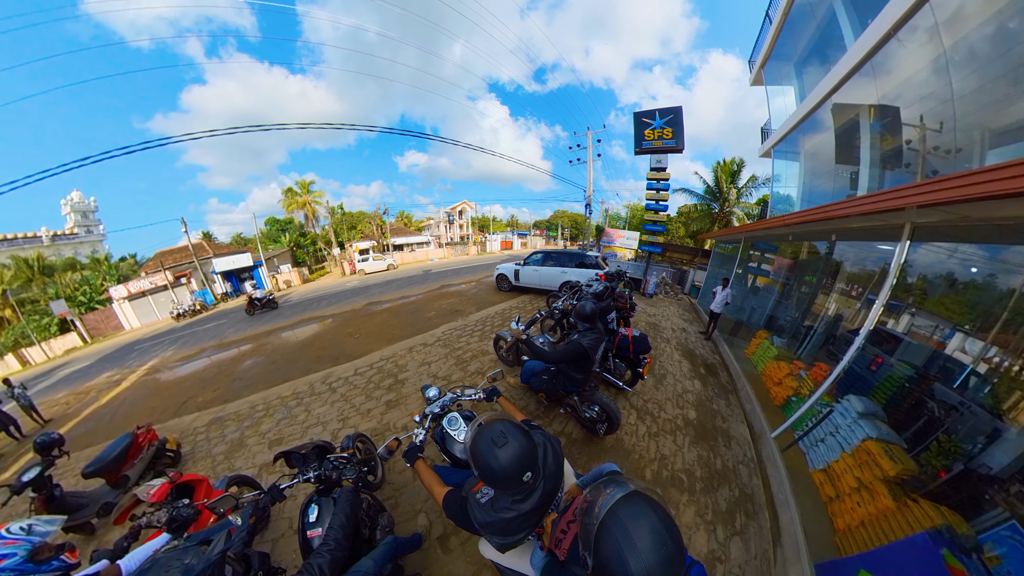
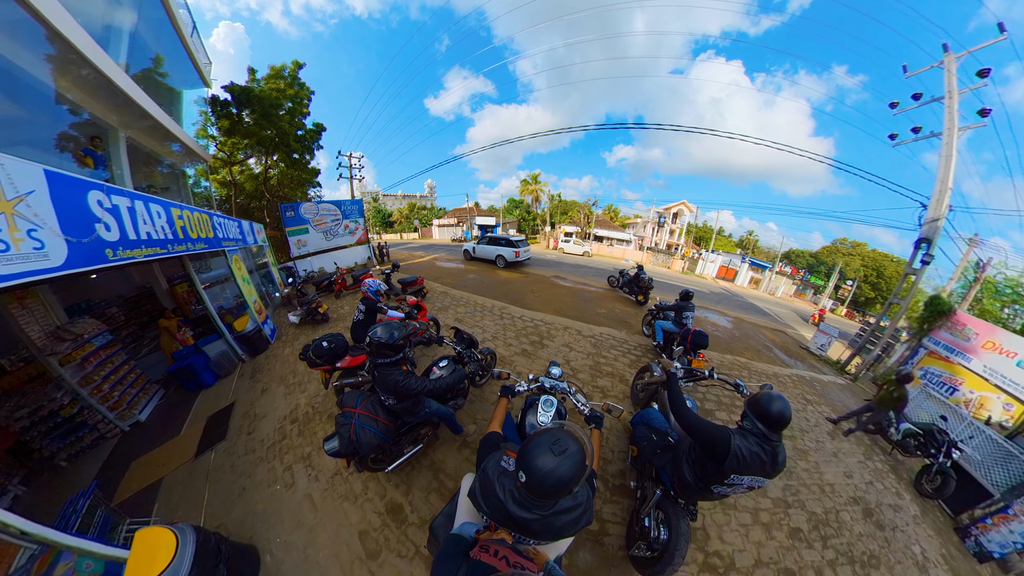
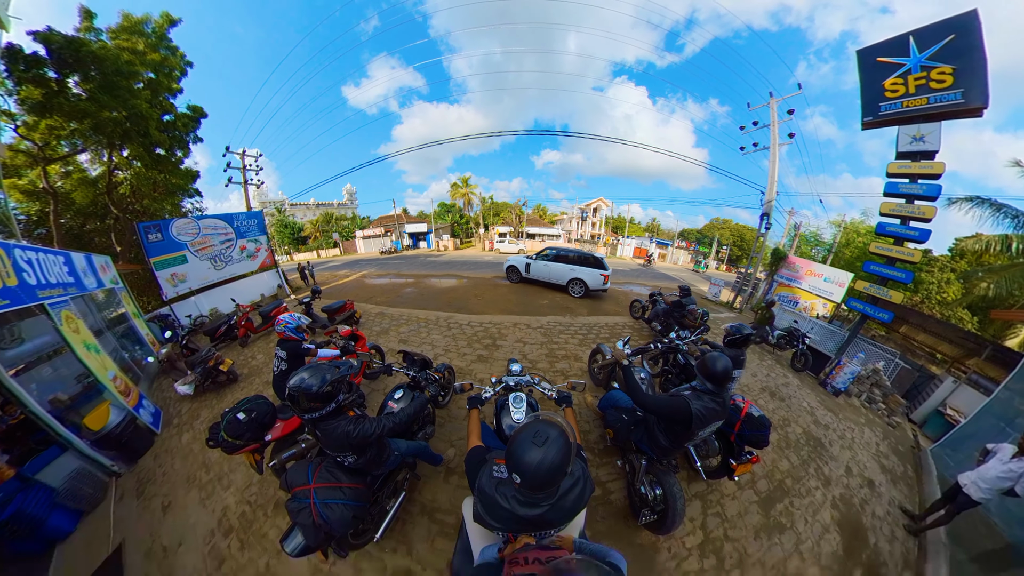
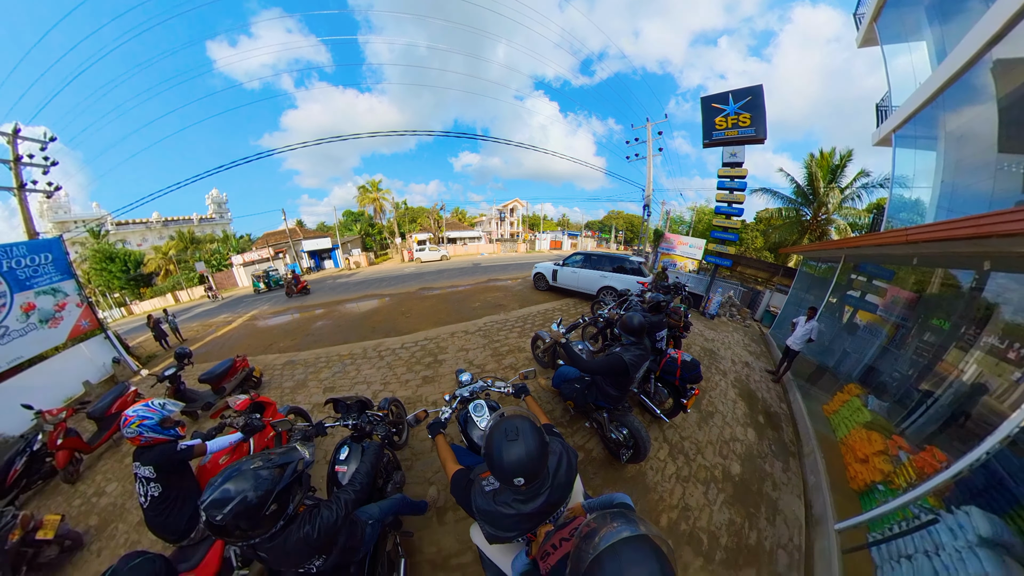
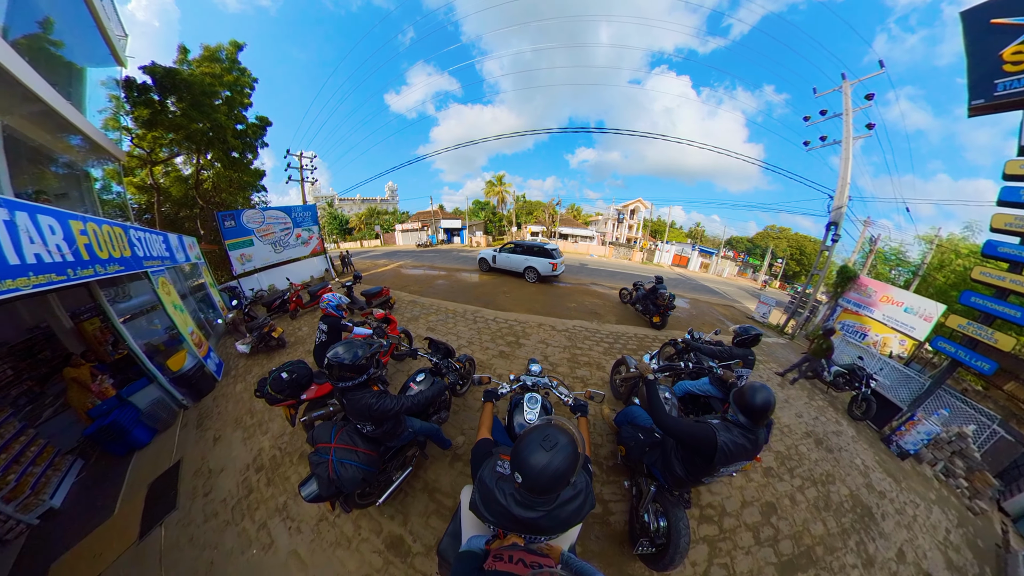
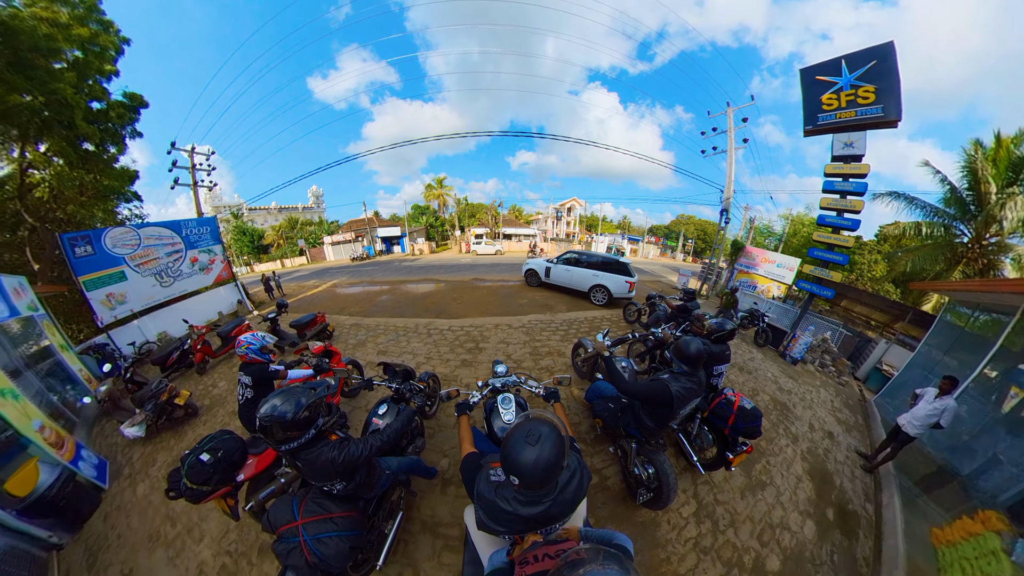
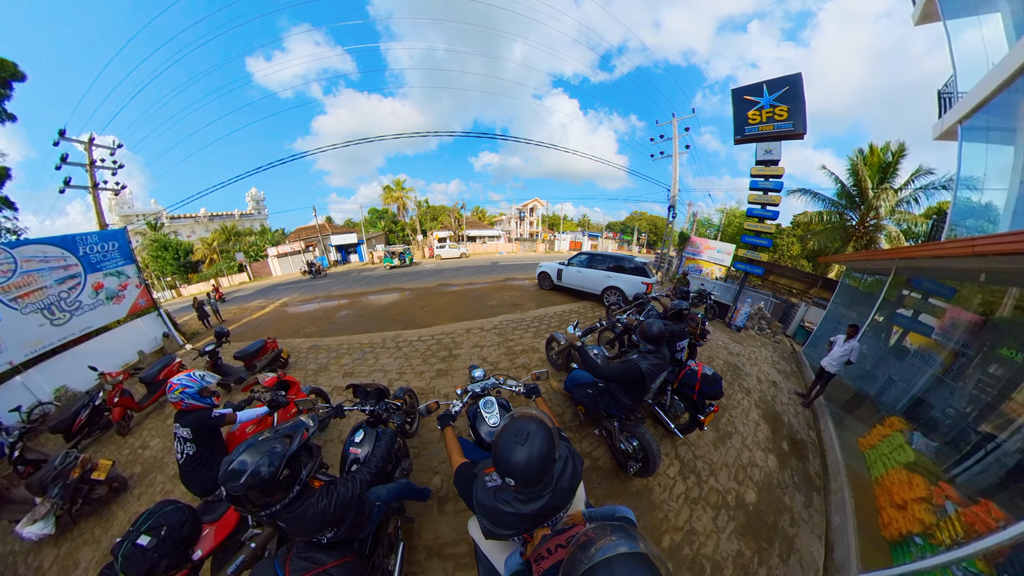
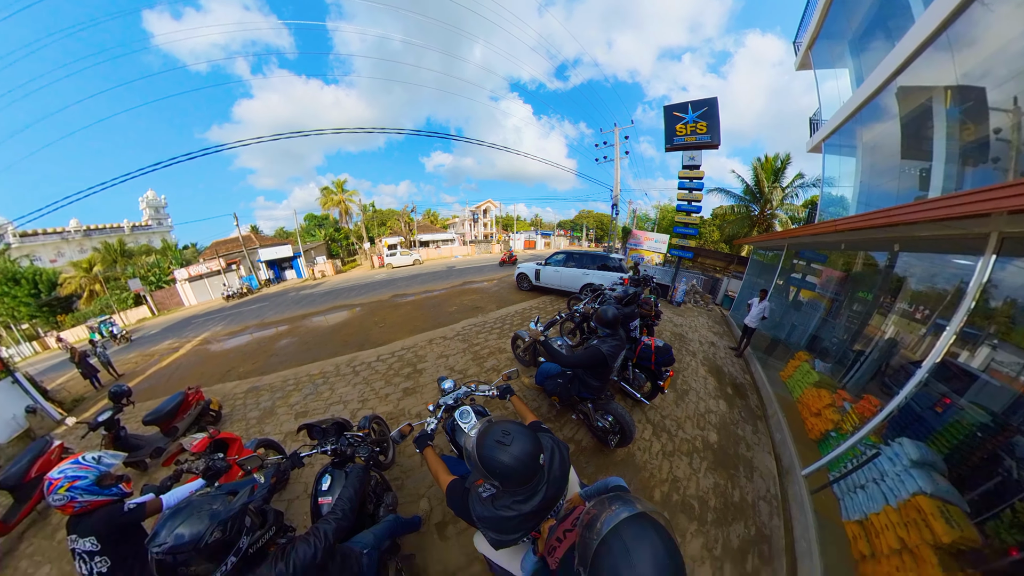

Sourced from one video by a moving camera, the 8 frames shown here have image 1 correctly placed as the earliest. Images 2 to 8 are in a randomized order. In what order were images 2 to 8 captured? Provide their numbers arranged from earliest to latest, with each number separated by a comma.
8, 4, 7, 6, 3, 5, 2
